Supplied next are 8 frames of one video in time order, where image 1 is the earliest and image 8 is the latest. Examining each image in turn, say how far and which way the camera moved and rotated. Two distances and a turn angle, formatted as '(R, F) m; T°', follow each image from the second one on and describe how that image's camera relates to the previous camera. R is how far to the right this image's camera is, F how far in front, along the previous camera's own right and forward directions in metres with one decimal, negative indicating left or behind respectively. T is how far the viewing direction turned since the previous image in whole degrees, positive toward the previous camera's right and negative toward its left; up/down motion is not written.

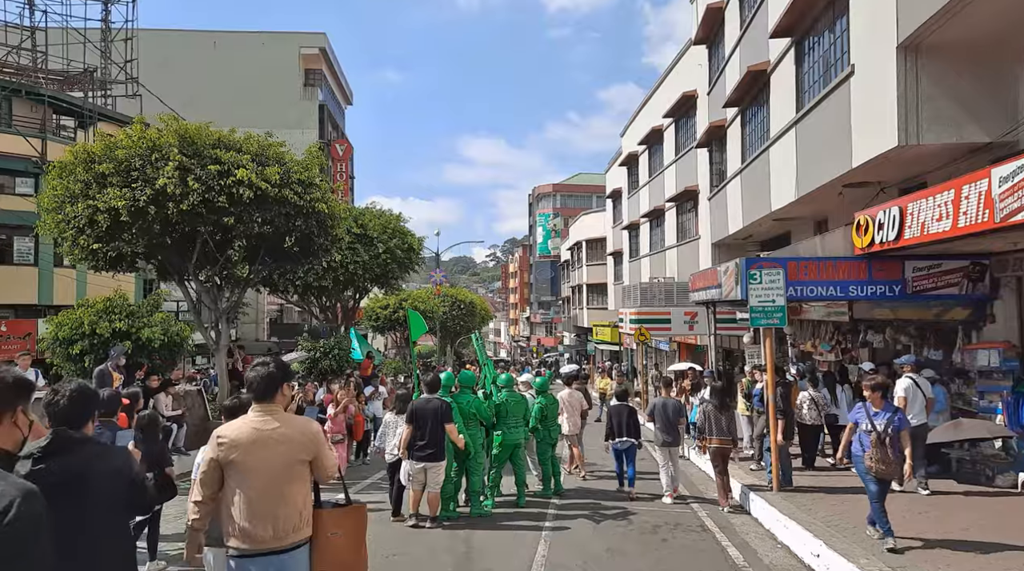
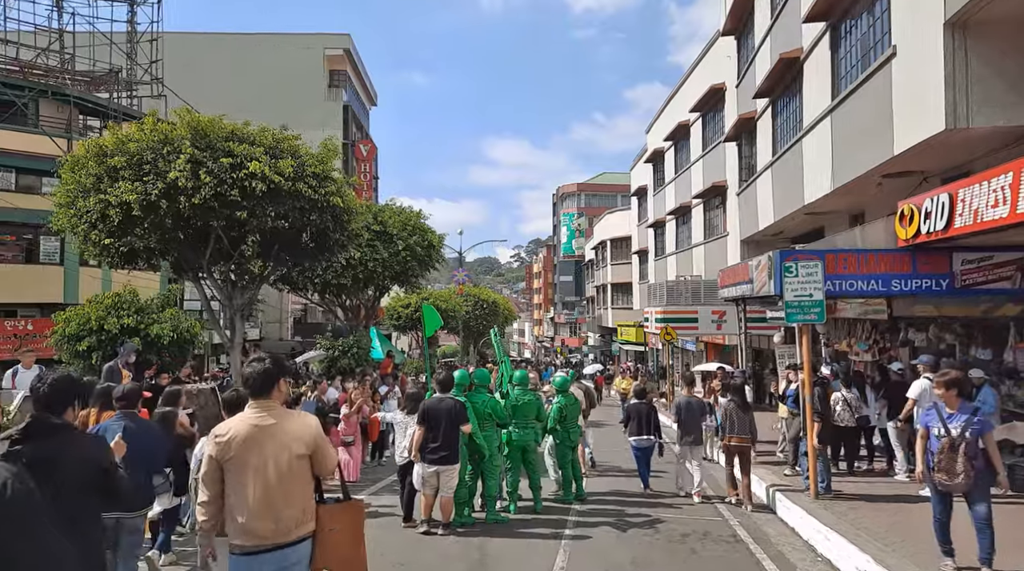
(0.0, +0.7) m; -1°
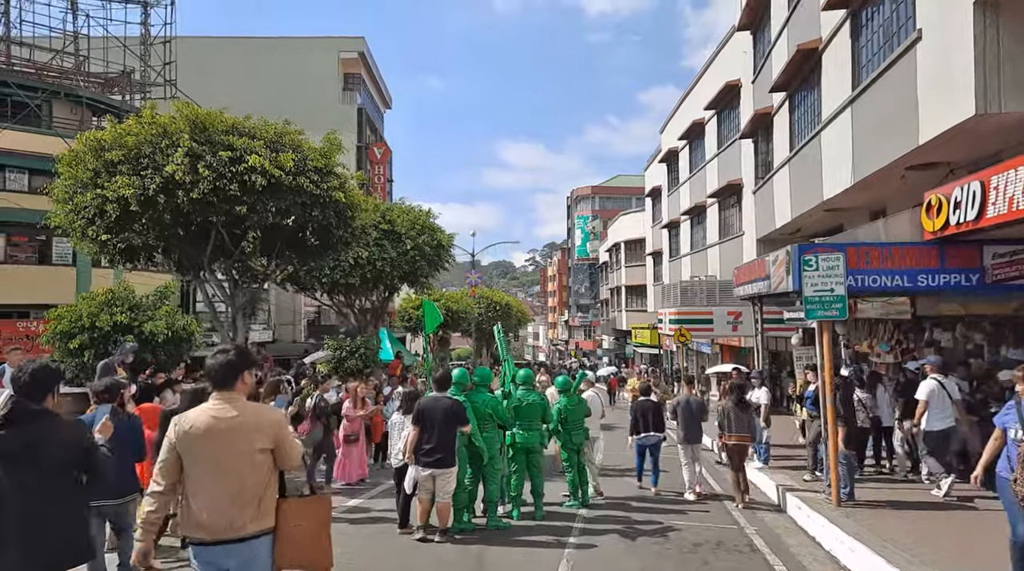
(+0.1, +0.6) m; -1°
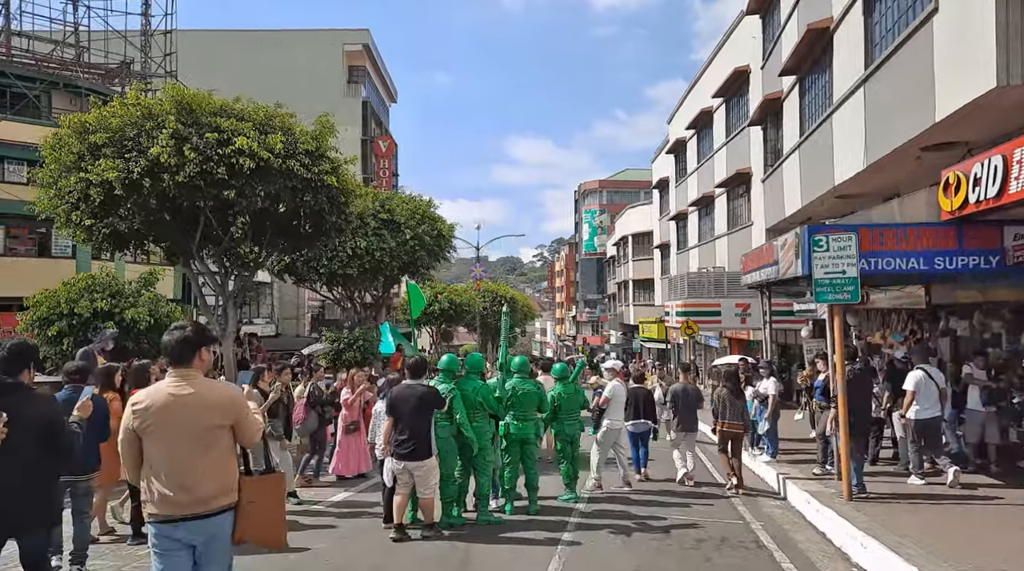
(+0.2, +0.6) m; 0°
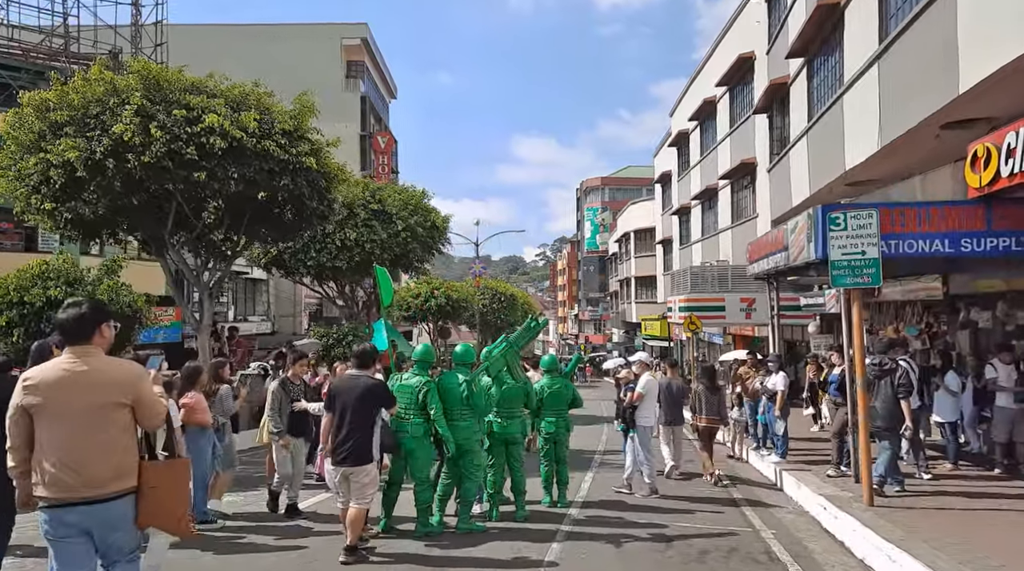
(+0.2, +1.1) m; 0°
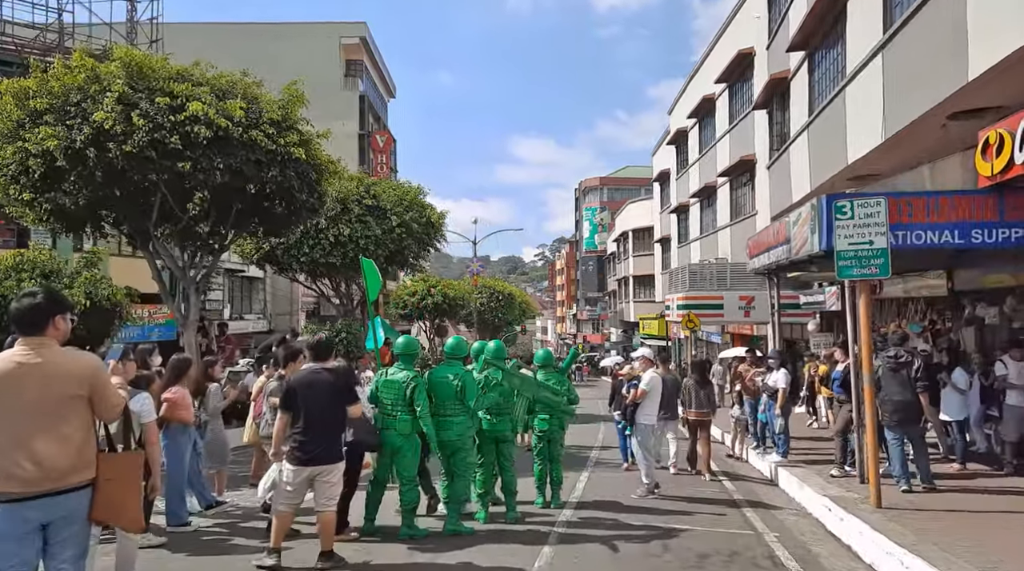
(+0.1, +0.4) m; 0°
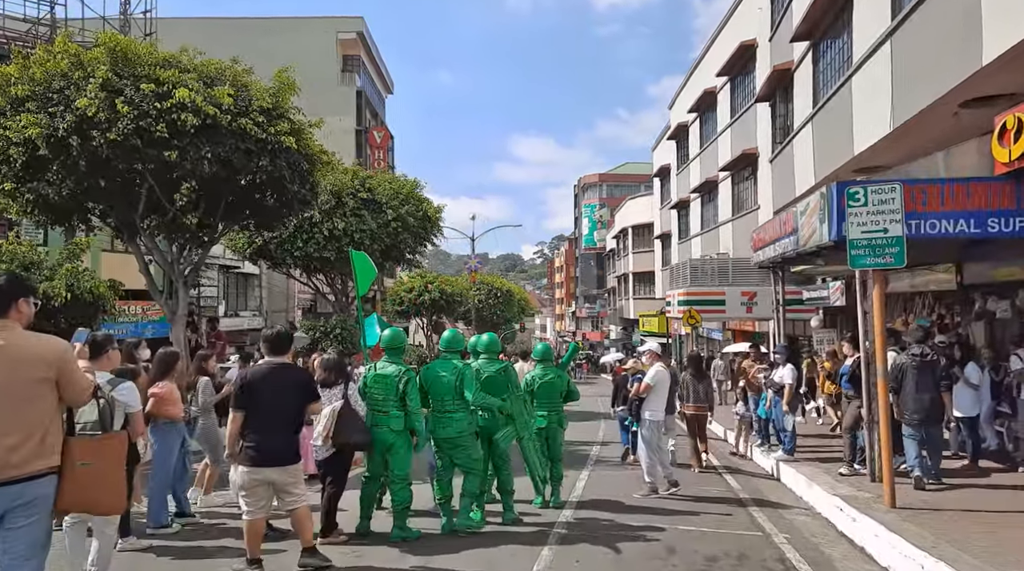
(0.0, +0.4) m; 0°
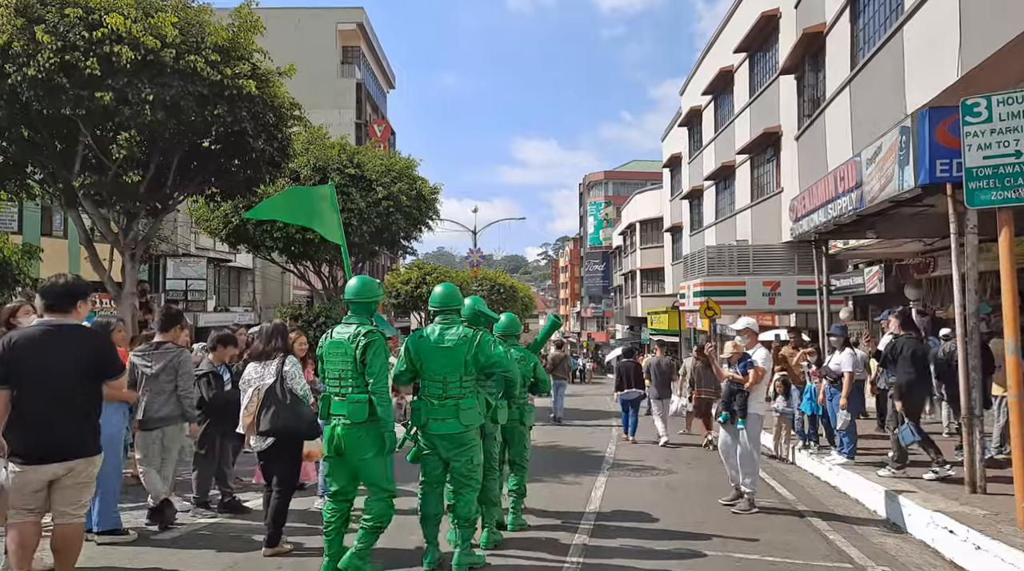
(0.0, +2.4) m; 0°
